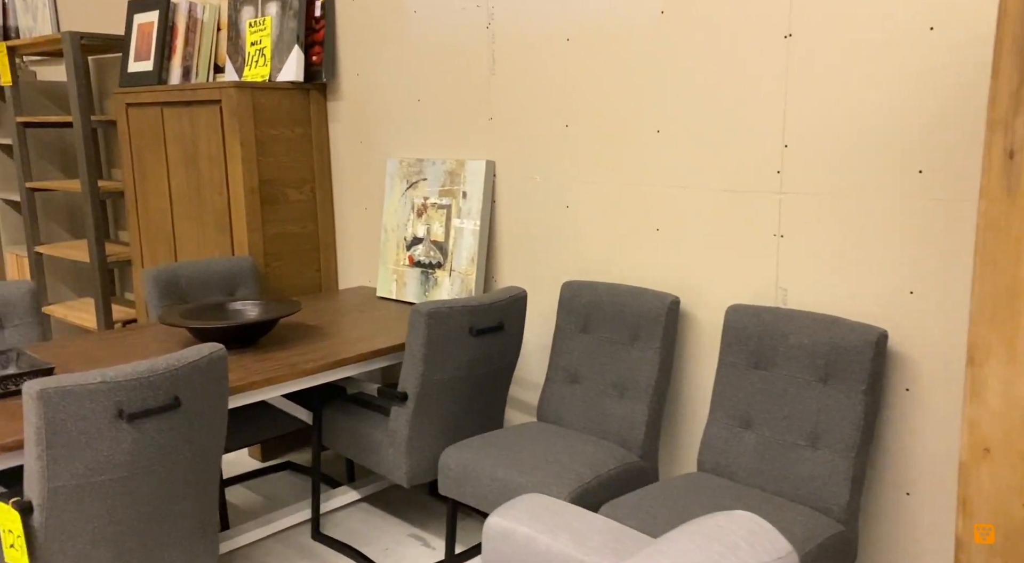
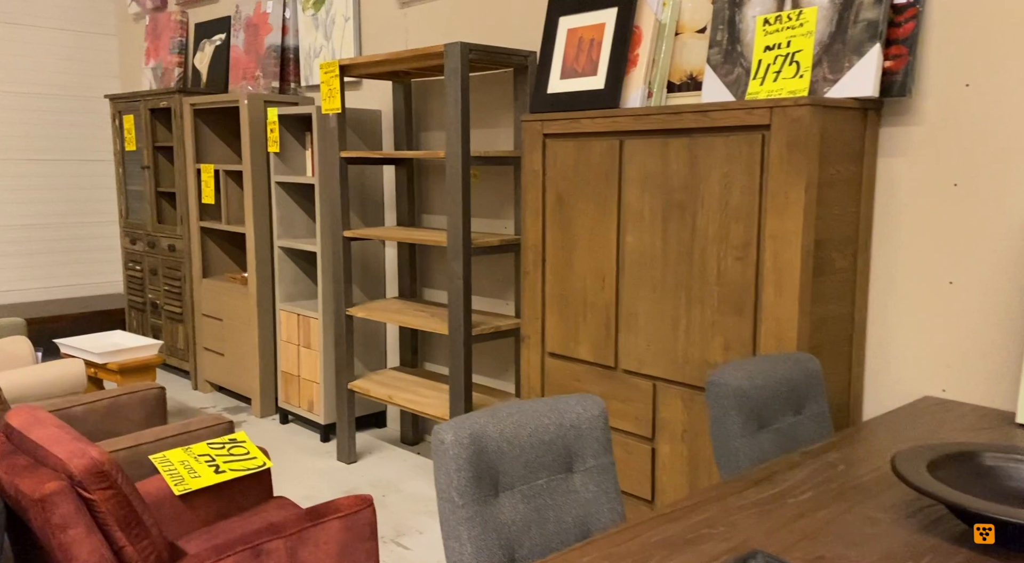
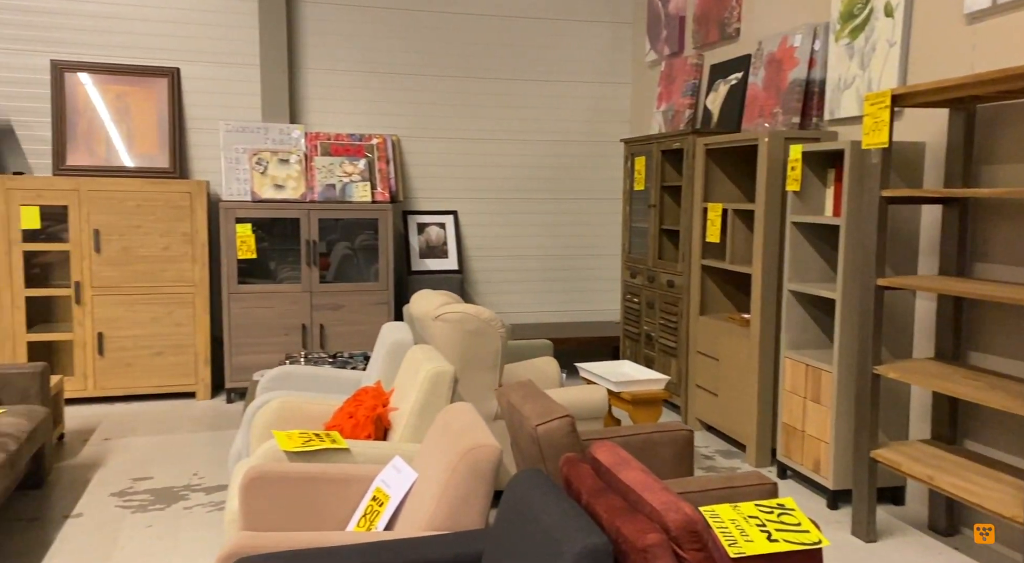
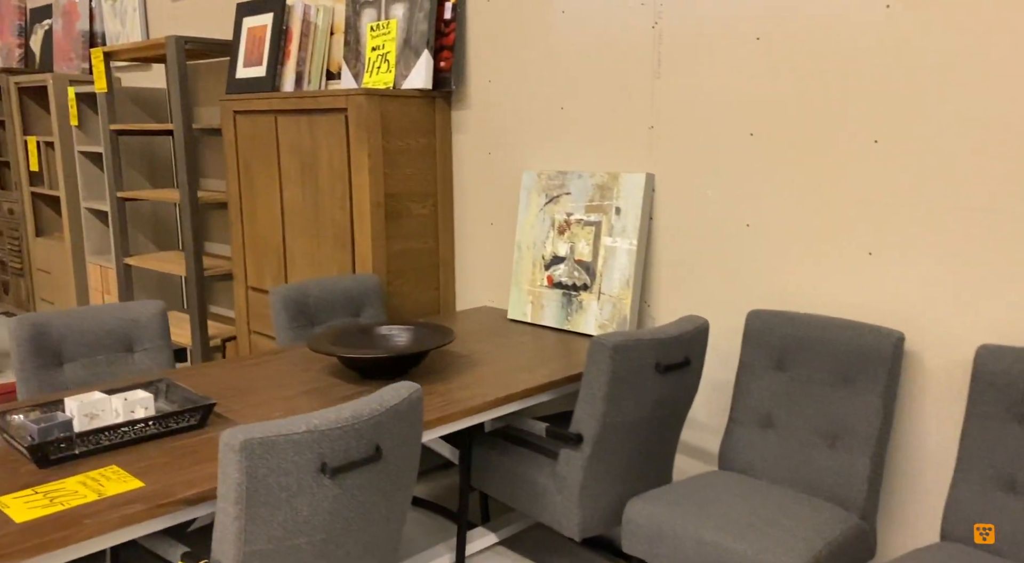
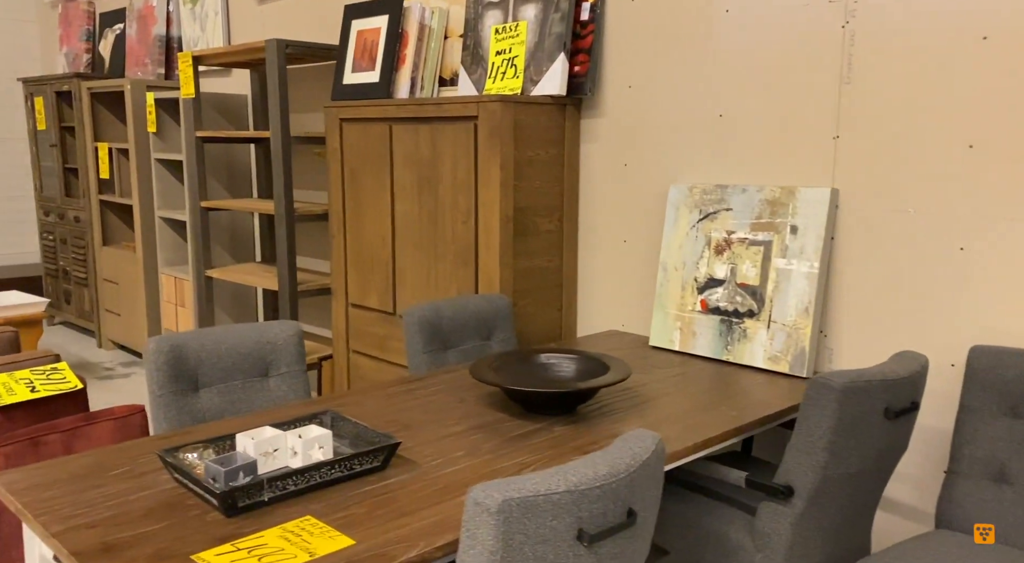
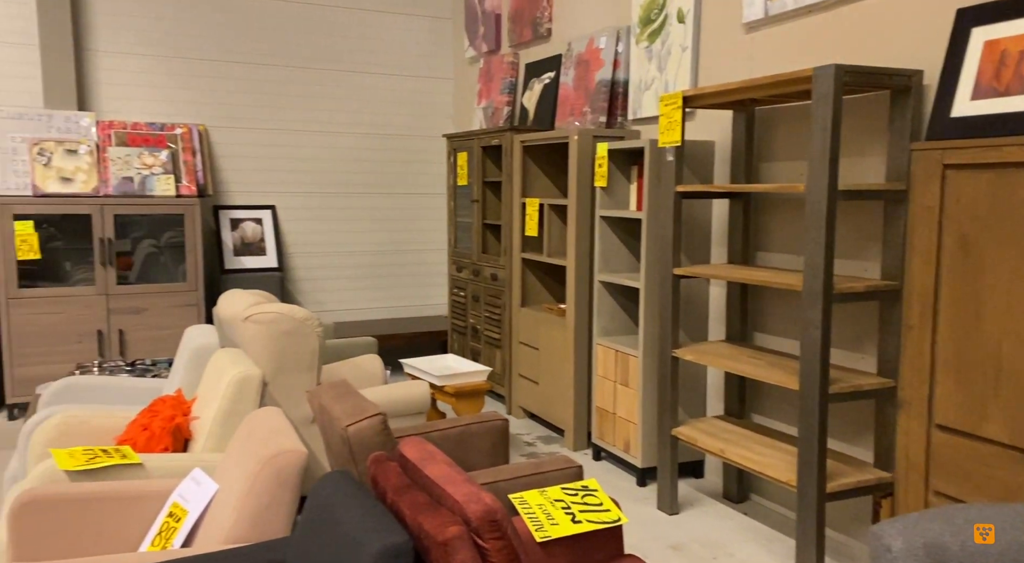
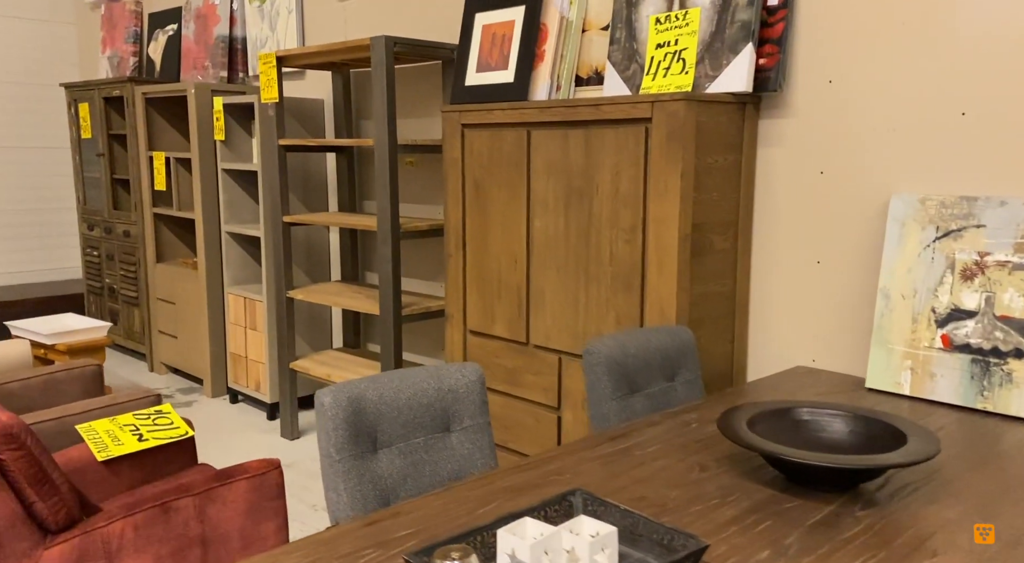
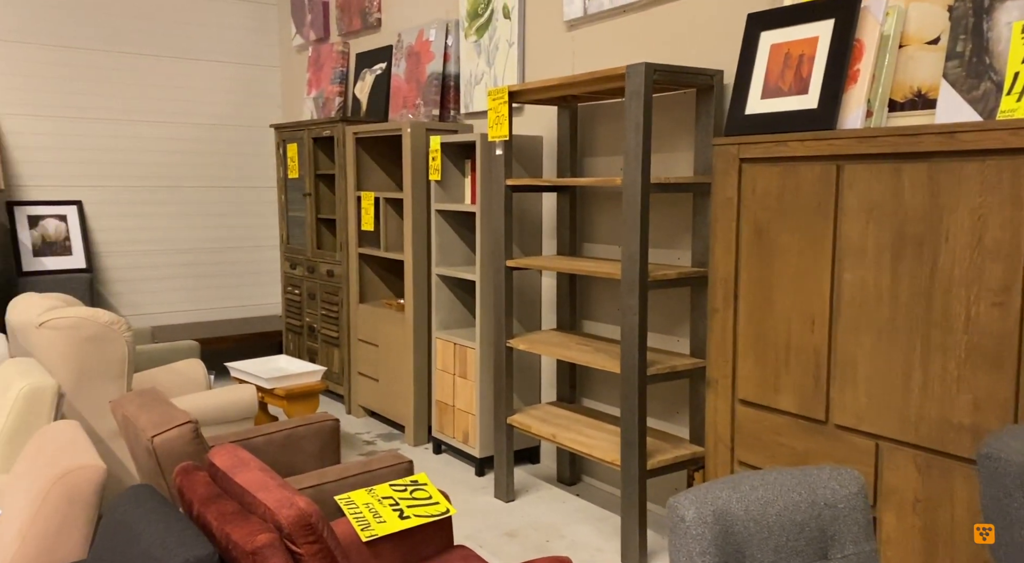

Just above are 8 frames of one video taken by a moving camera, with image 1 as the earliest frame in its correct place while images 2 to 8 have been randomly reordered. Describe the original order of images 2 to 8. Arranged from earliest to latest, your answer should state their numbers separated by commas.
4, 5, 7, 2, 8, 6, 3
